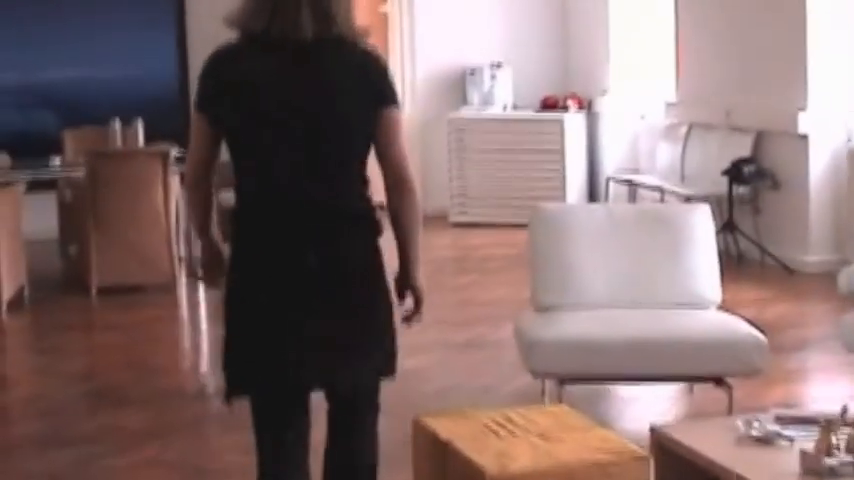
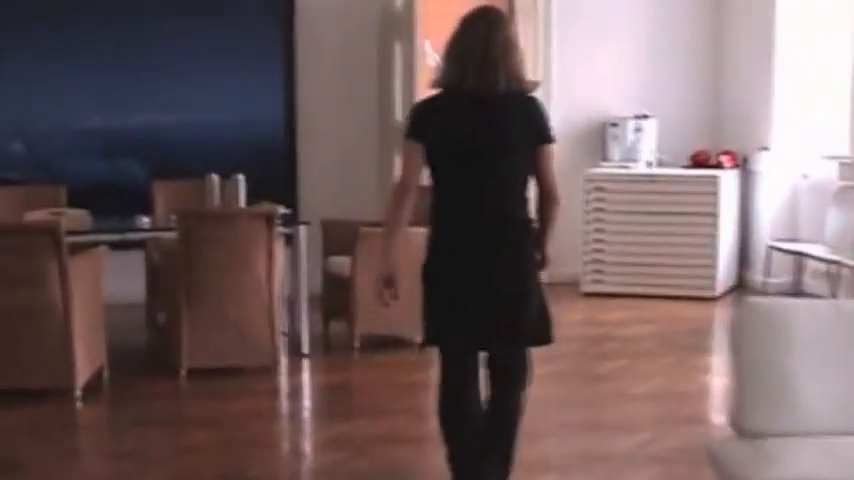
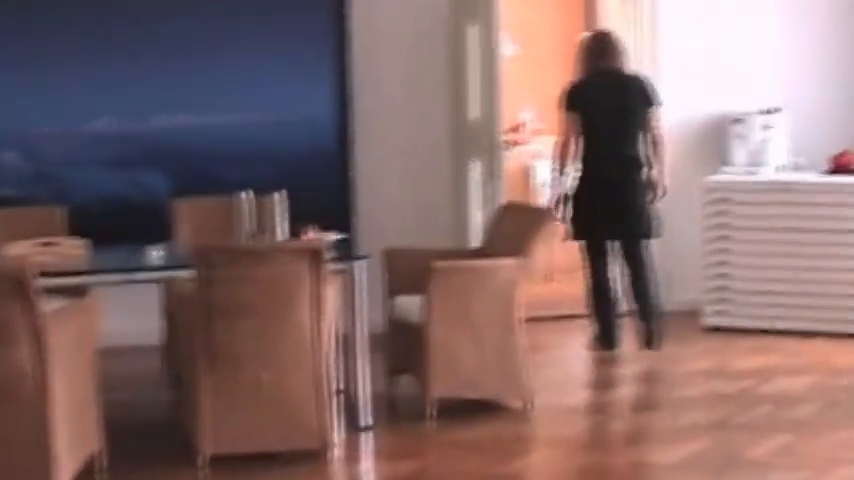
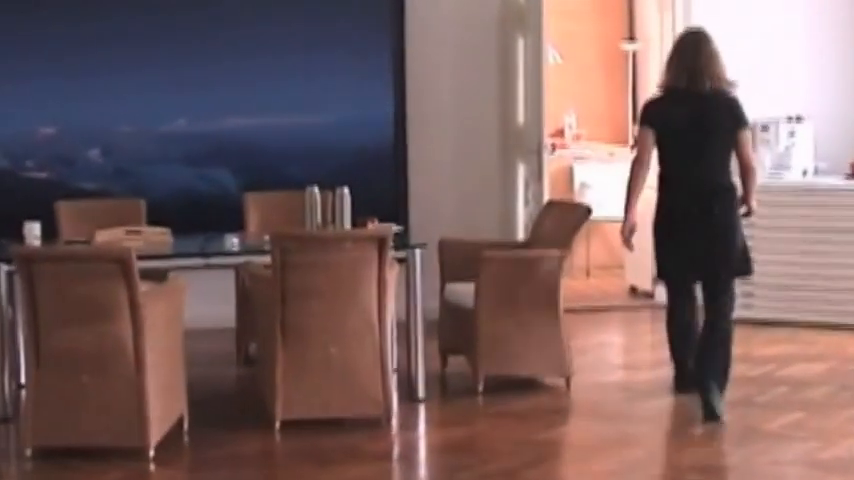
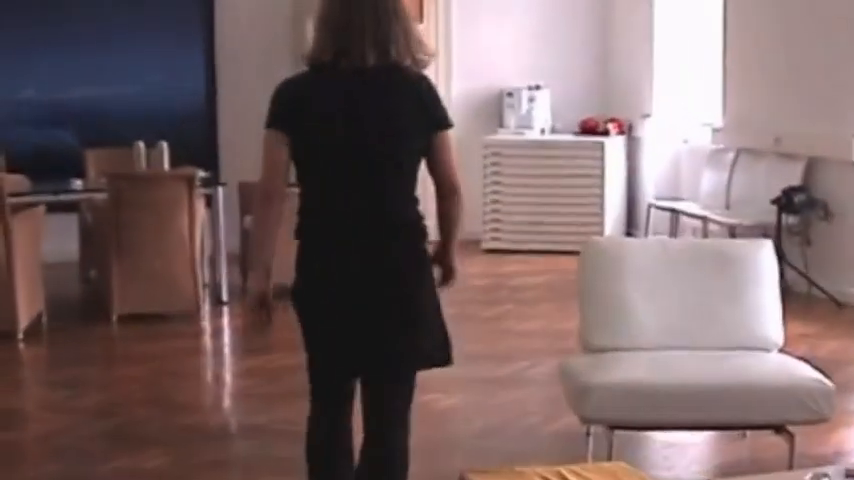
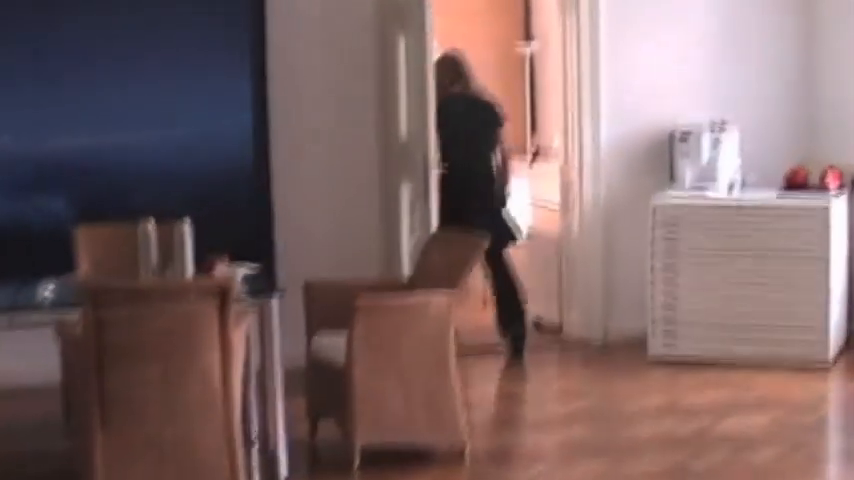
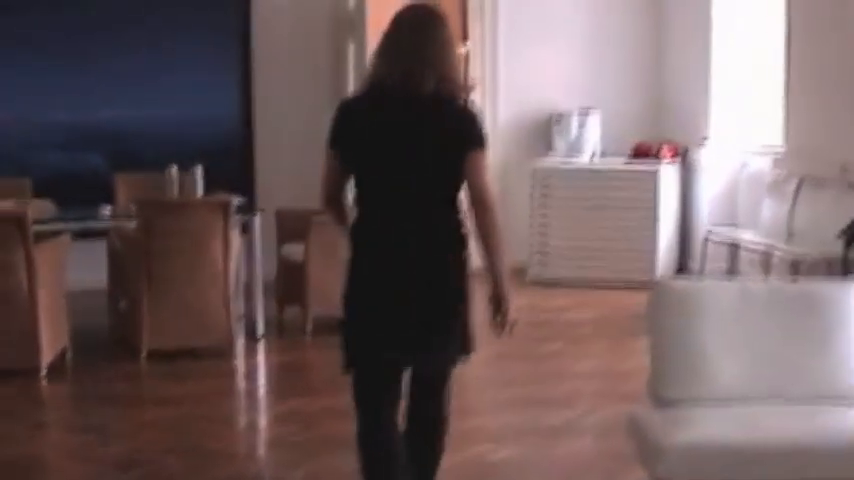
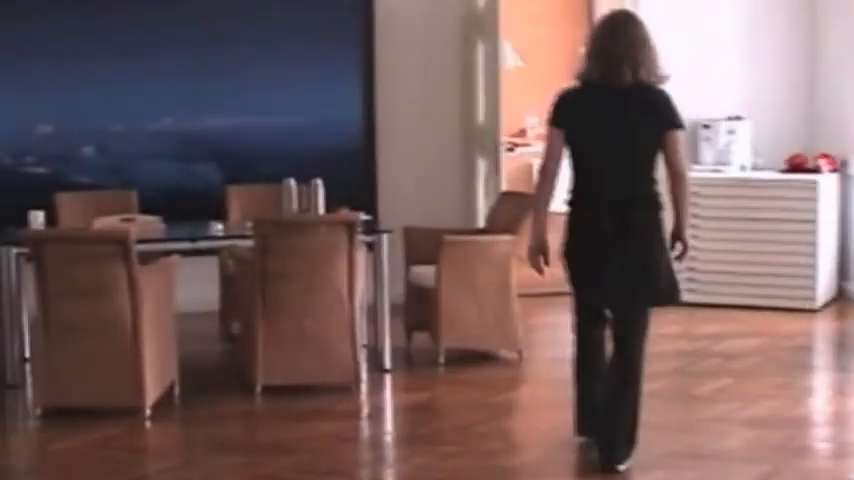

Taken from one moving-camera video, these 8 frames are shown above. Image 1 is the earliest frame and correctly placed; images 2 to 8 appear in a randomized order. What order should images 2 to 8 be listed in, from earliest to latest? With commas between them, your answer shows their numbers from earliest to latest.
5, 7, 2, 8, 4, 3, 6
